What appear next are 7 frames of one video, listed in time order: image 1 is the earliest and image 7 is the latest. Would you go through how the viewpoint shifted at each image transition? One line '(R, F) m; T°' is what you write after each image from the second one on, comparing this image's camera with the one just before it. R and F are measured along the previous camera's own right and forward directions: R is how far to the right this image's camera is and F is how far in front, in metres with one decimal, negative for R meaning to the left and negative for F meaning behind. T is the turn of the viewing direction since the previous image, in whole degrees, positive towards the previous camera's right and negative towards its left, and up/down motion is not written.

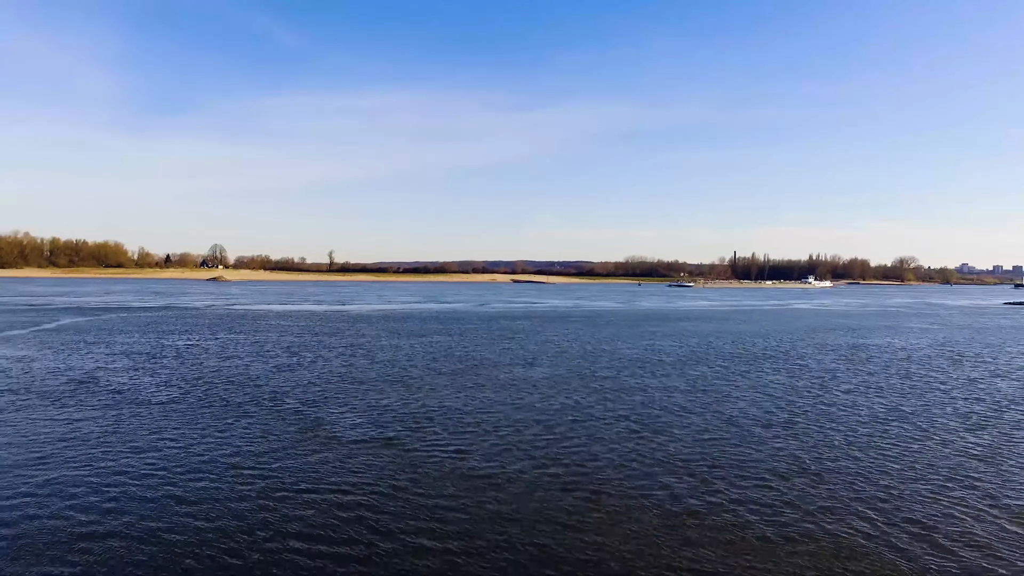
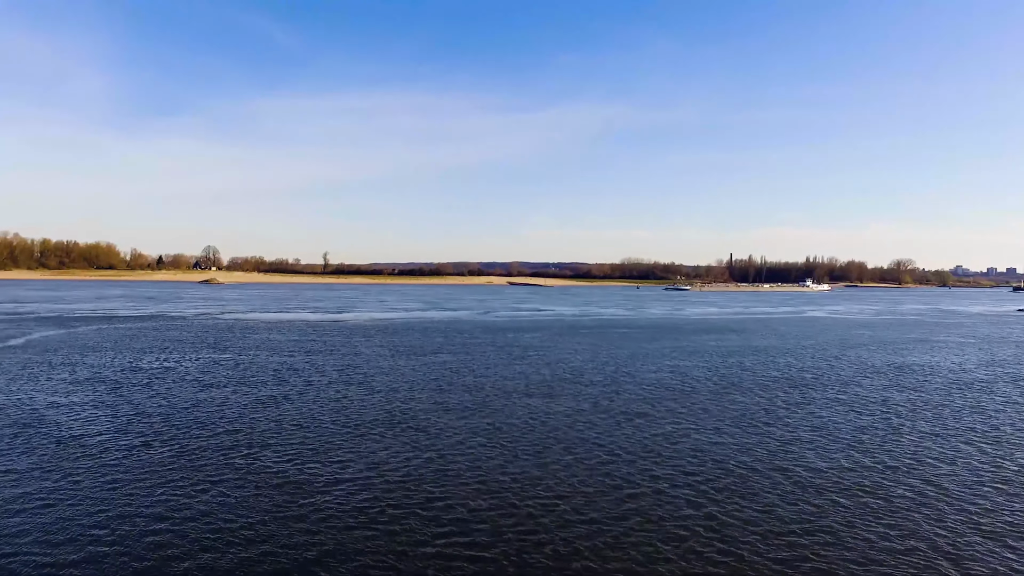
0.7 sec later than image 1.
(-0.3, +1.3) m; 0°
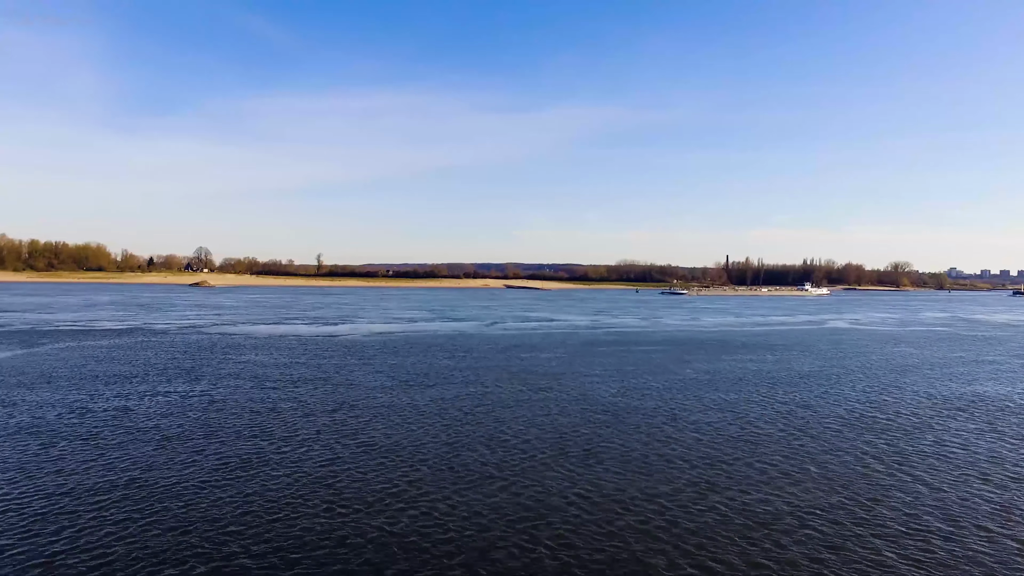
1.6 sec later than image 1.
(-0.5, +1.8) m; 0°
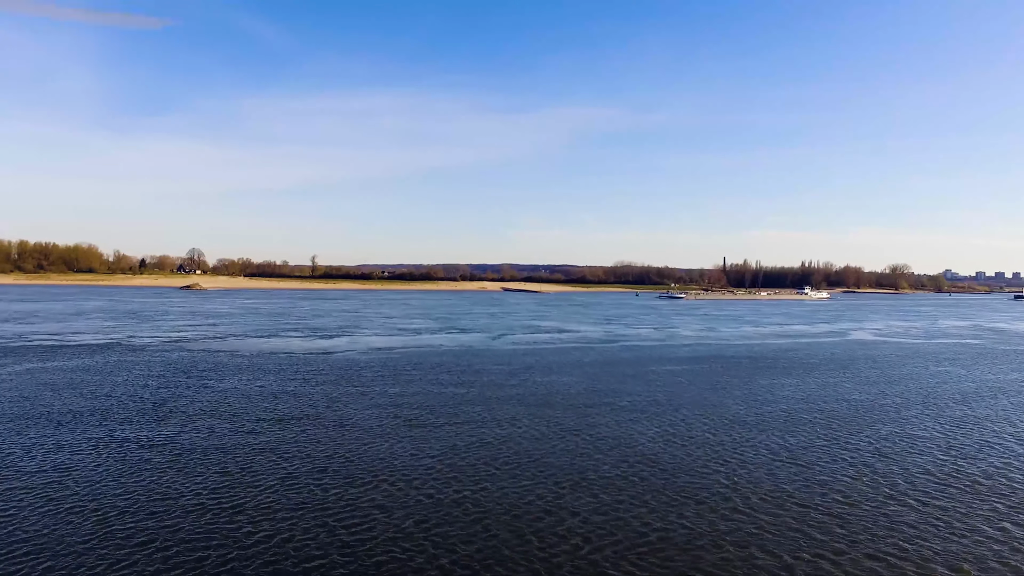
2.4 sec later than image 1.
(-0.5, +1.7) m; 0°
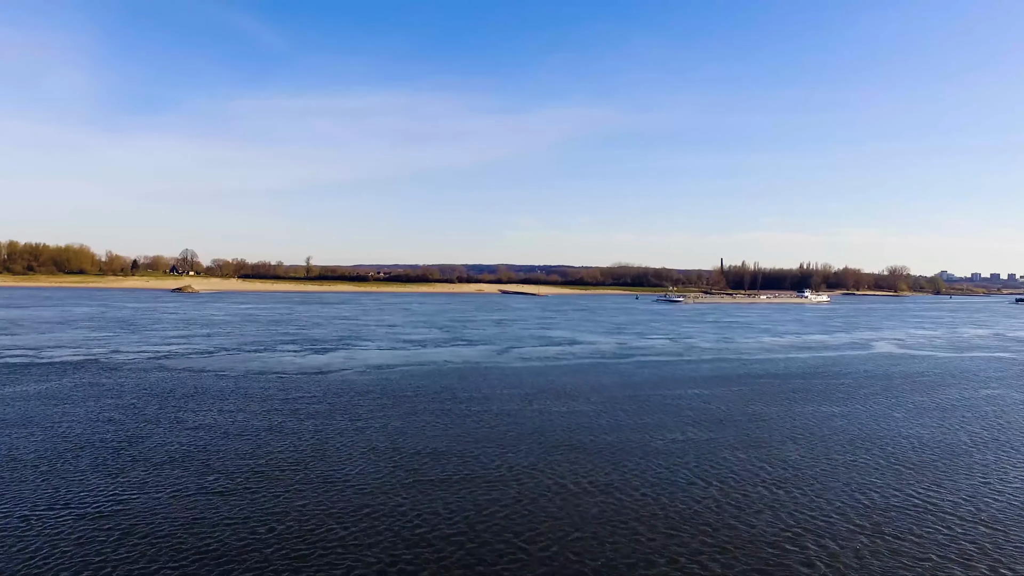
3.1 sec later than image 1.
(-0.6, +1.5) m; 0°
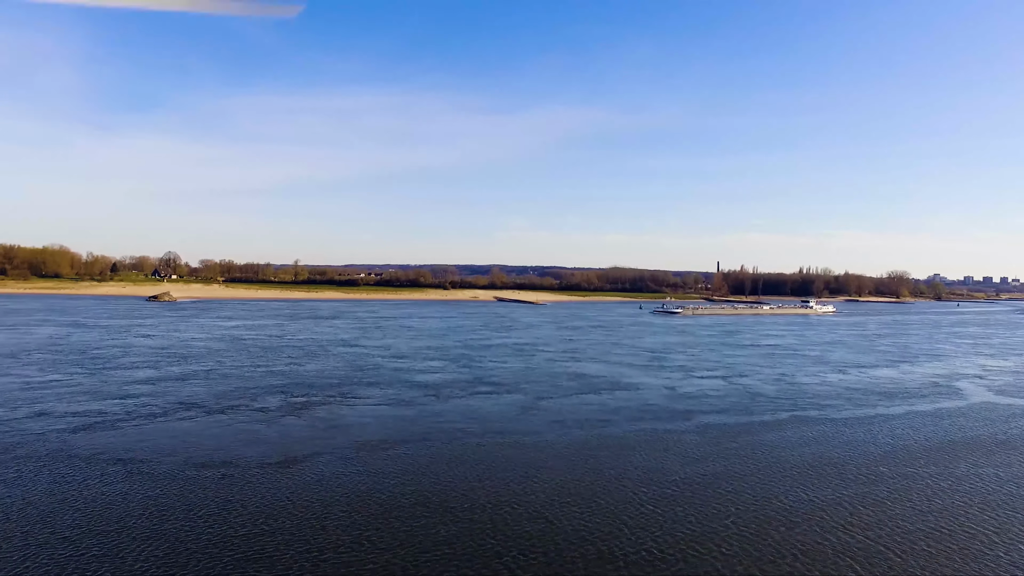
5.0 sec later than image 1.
(-1.5, +4.7) m; +1°
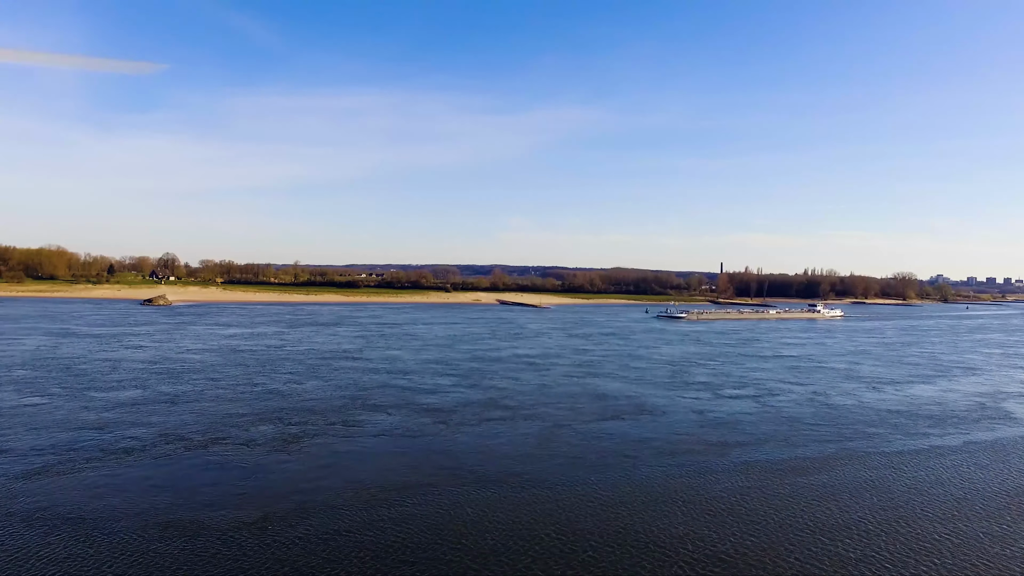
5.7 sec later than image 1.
(-0.5, +2.0) m; 0°
